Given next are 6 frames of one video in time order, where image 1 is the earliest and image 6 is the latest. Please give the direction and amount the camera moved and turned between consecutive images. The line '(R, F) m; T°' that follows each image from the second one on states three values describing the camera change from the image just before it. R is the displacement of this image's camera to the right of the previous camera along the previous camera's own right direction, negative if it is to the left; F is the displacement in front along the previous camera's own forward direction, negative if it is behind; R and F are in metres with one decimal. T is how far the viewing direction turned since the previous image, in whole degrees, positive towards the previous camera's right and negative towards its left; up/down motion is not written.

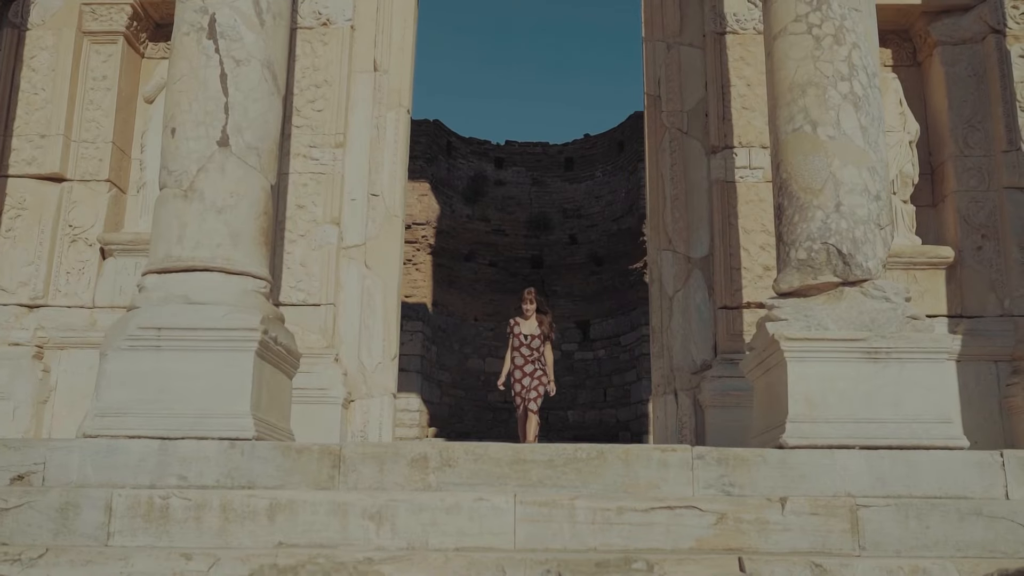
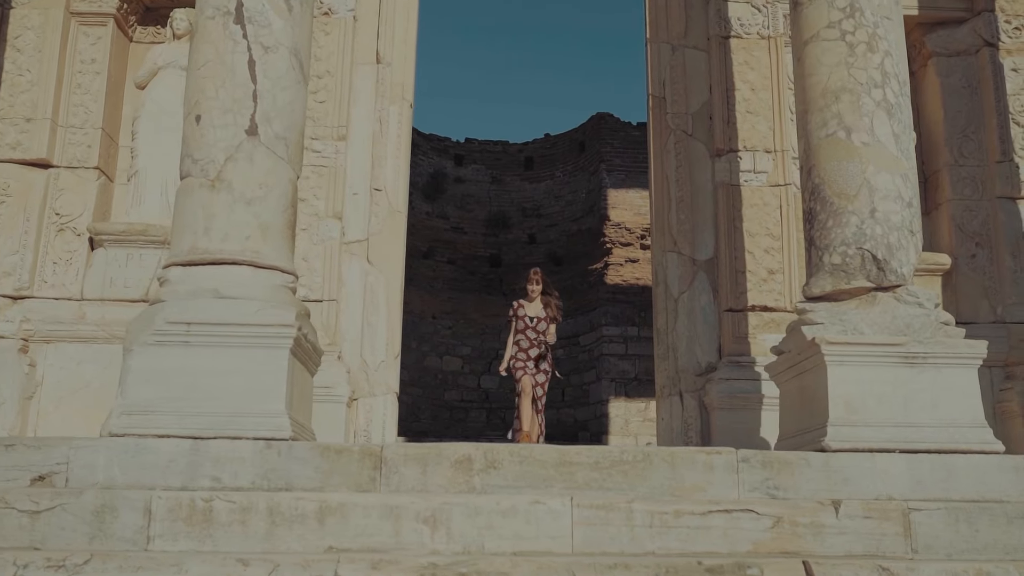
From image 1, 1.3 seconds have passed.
(-0.6, +0.1) m; +4°
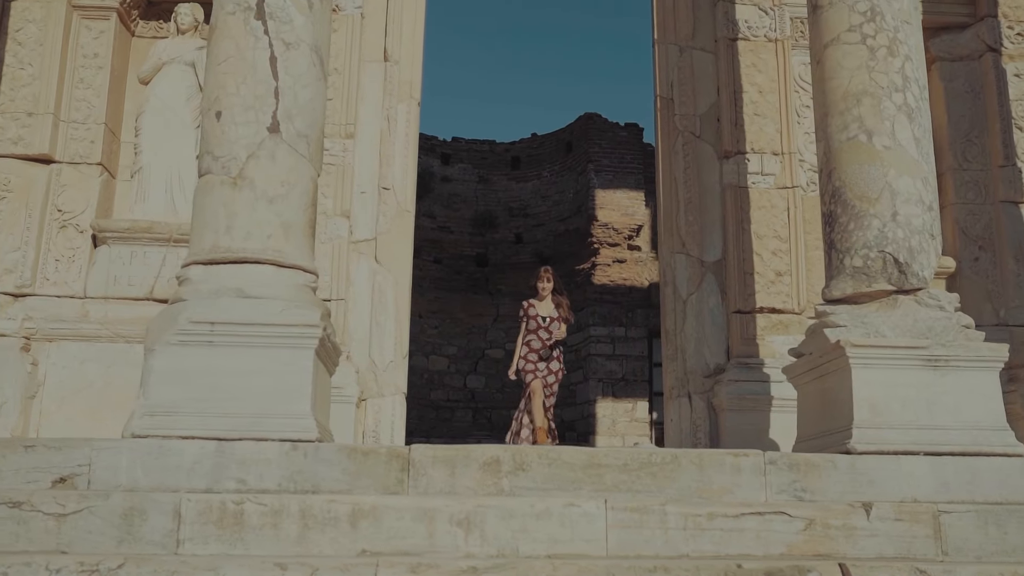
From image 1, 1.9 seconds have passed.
(-0.3, 0.0) m; +2°
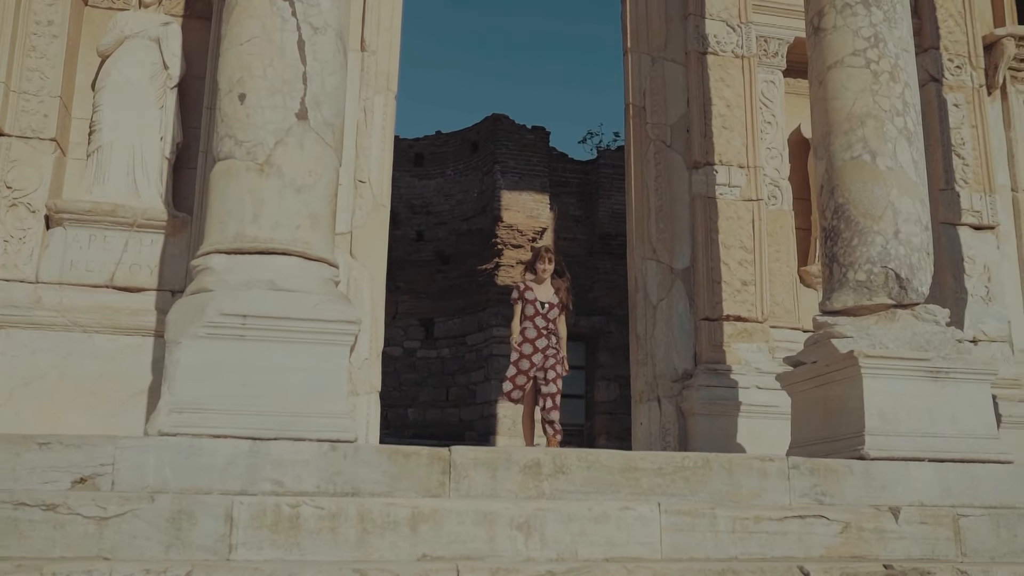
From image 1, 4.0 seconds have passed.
(-0.9, +0.1) m; +9°
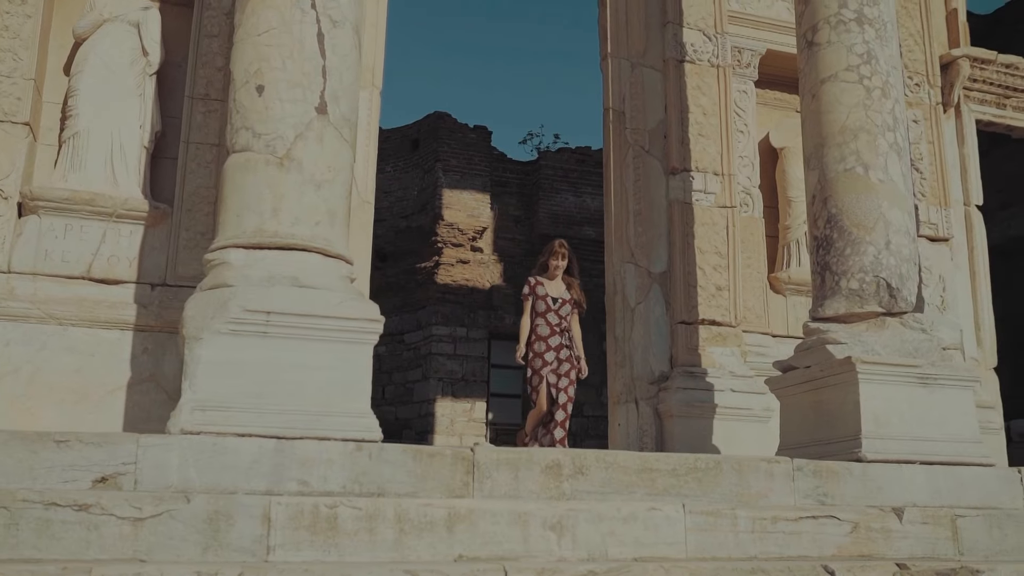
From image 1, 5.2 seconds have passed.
(-0.5, 0.0) m; +5°
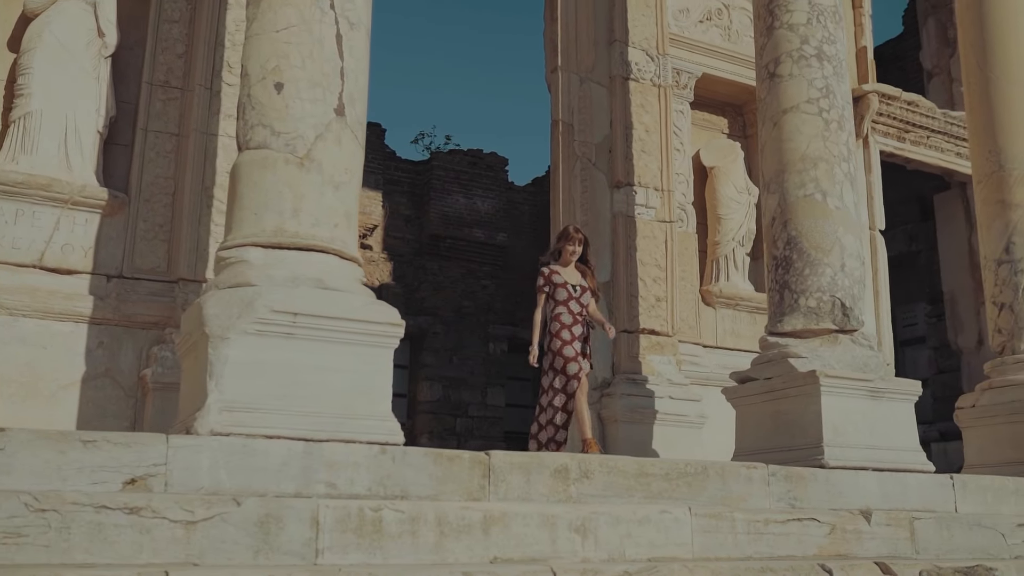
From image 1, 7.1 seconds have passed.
(-0.8, -0.1) m; +9°
